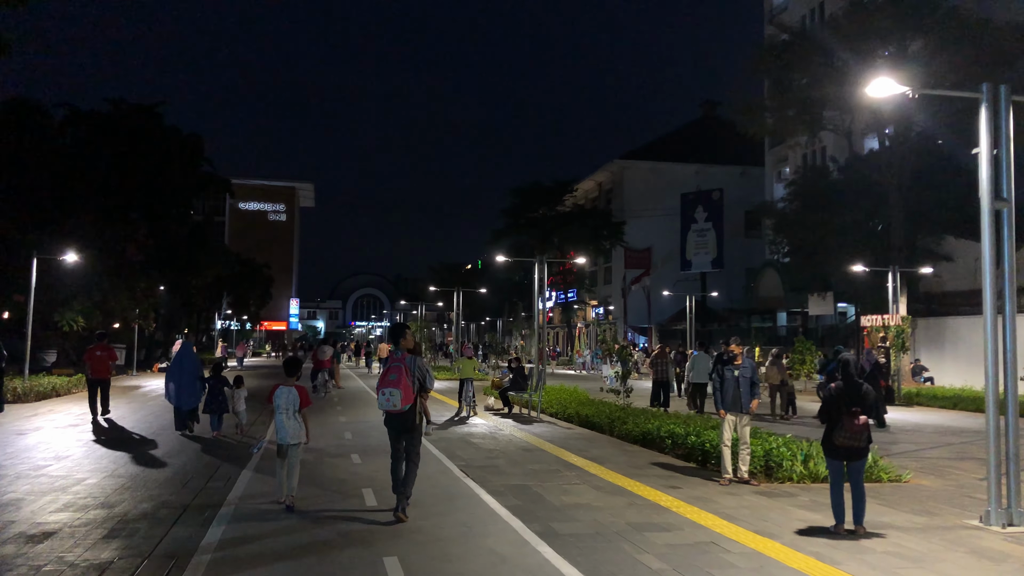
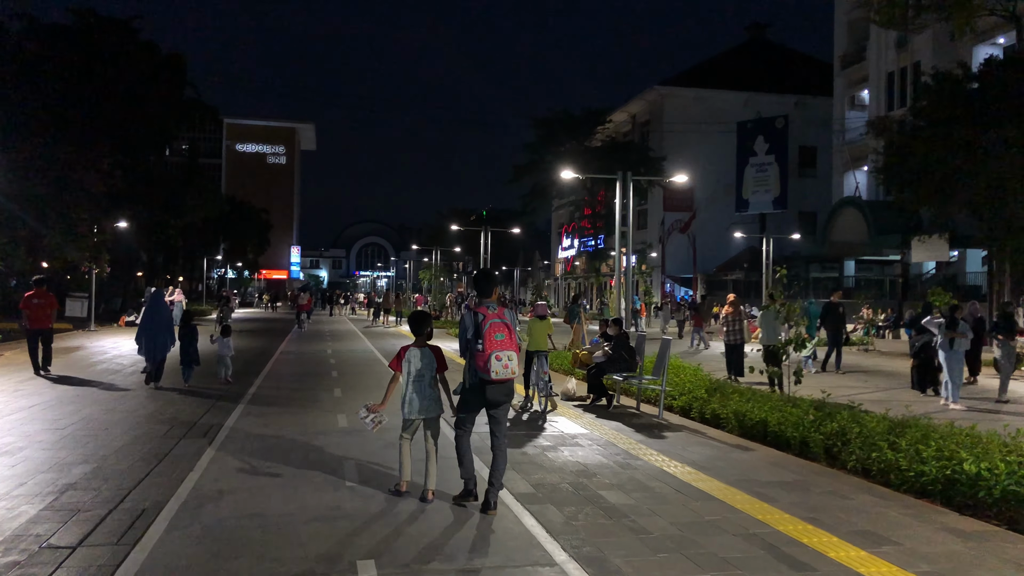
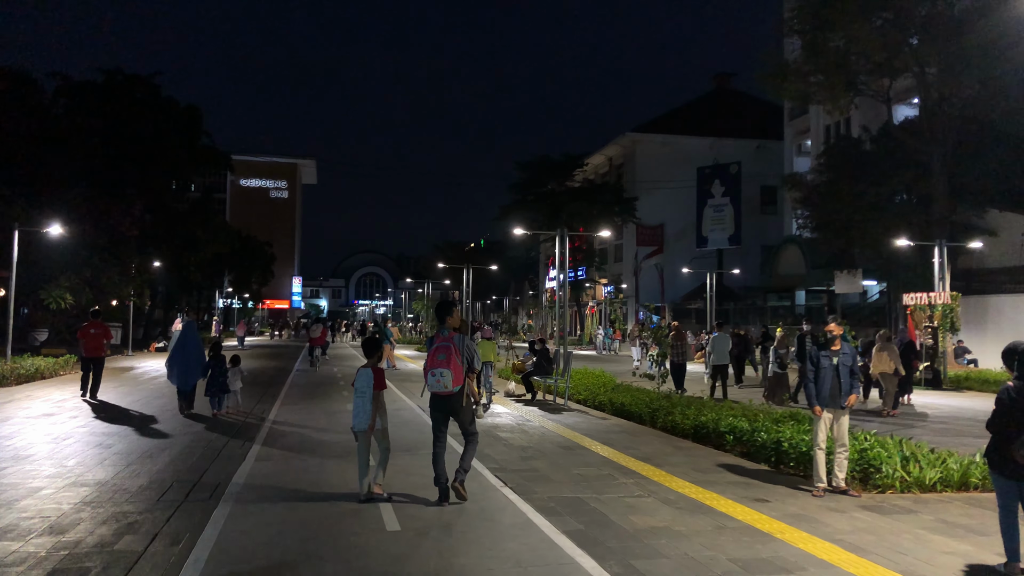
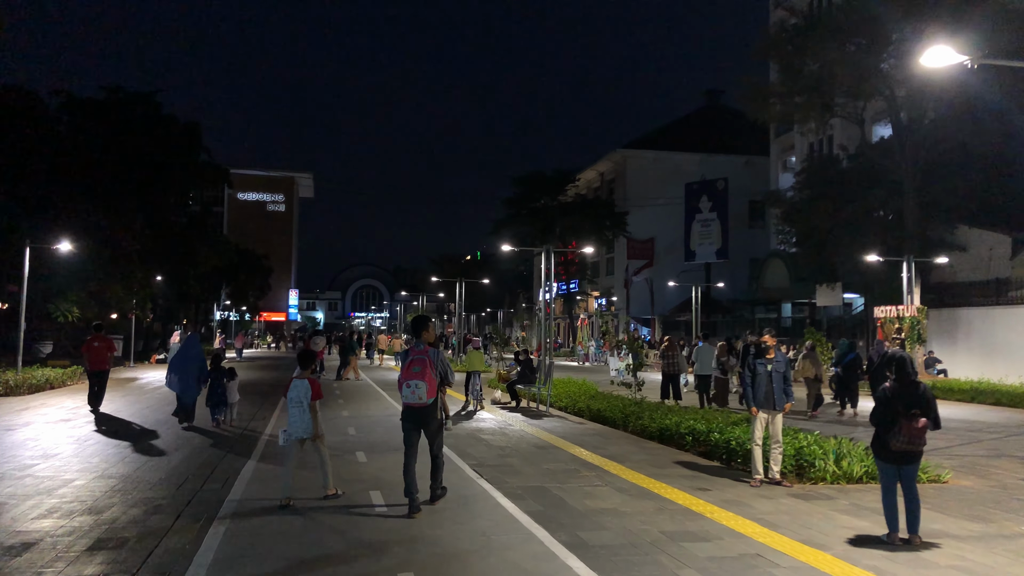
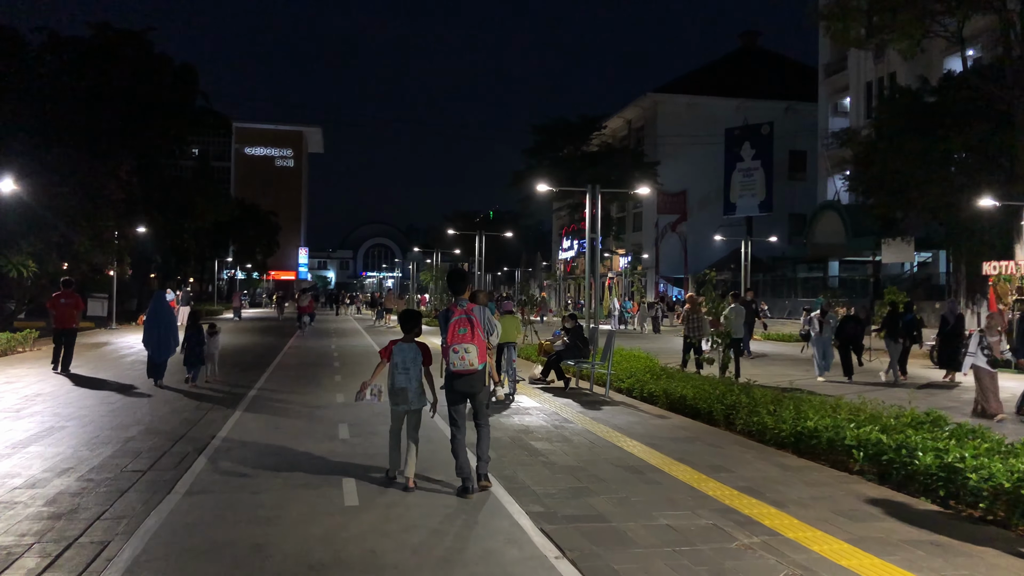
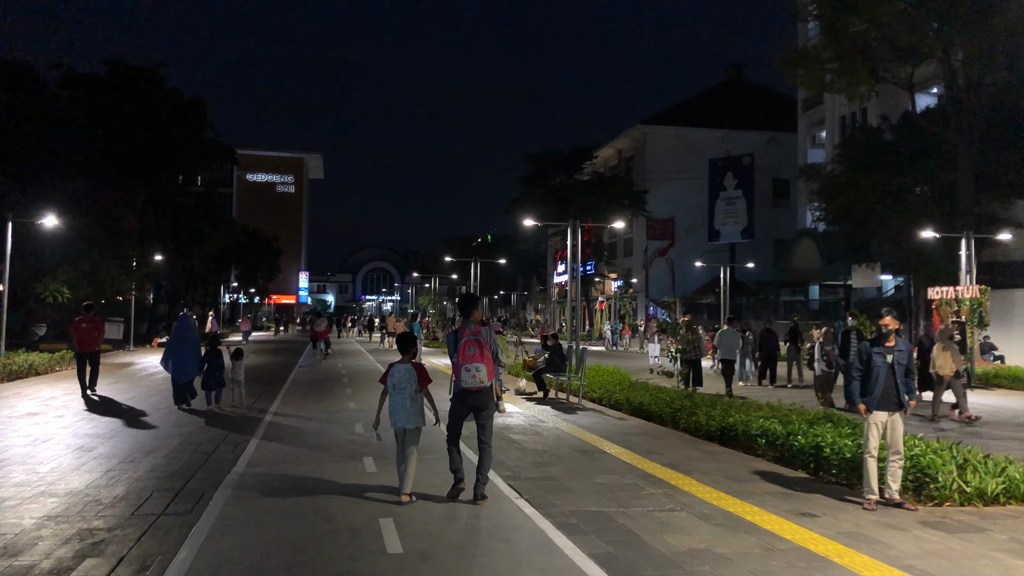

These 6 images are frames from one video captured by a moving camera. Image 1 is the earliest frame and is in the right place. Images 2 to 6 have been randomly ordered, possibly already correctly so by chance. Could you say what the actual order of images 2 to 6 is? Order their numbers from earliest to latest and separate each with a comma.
4, 3, 6, 5, 2
